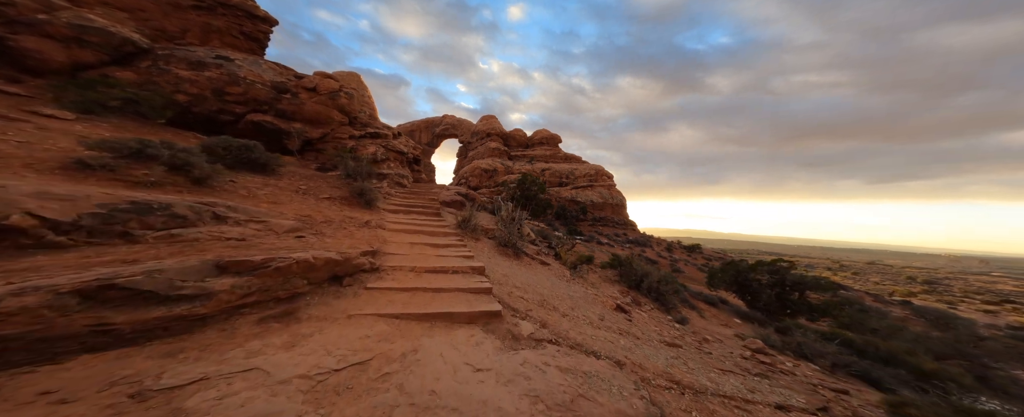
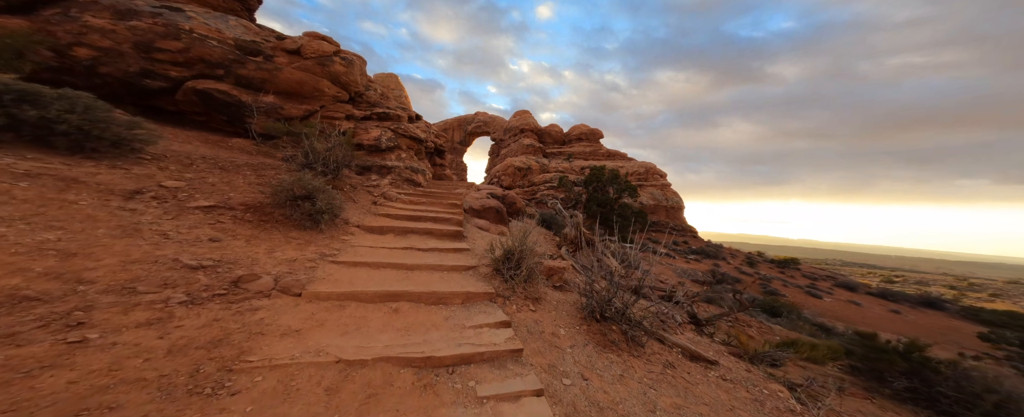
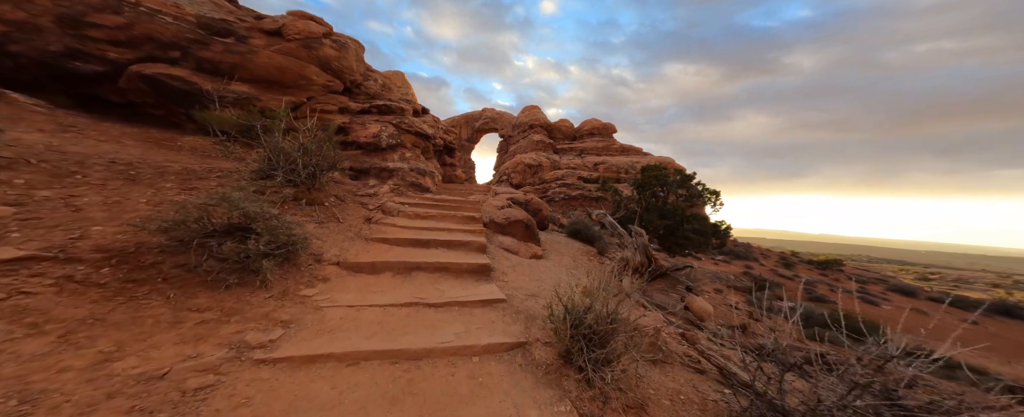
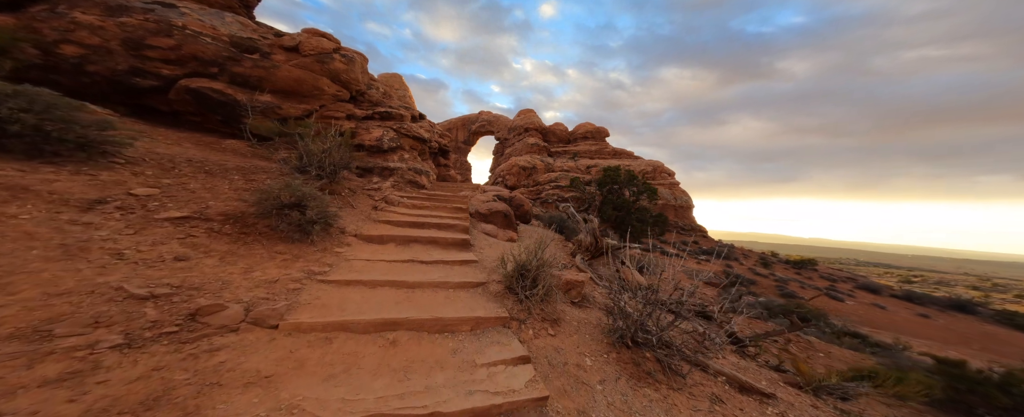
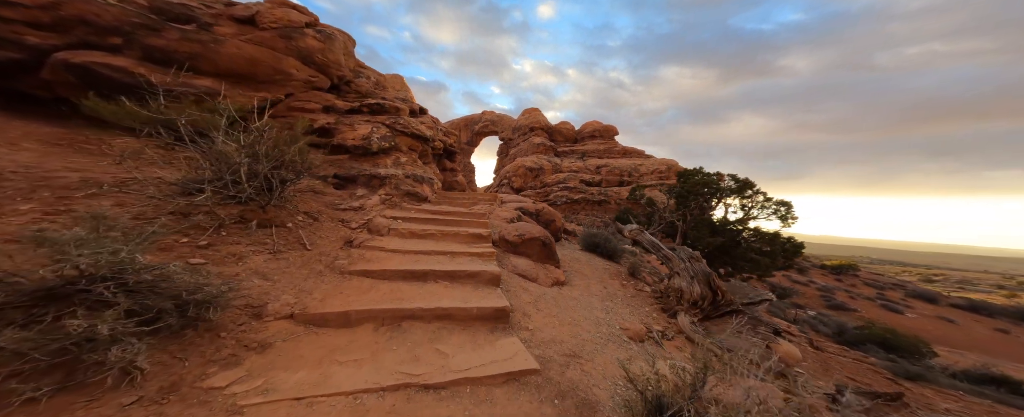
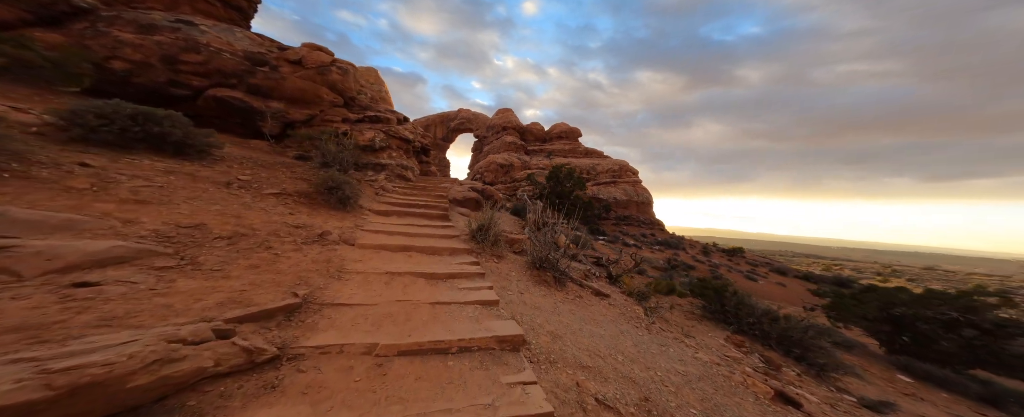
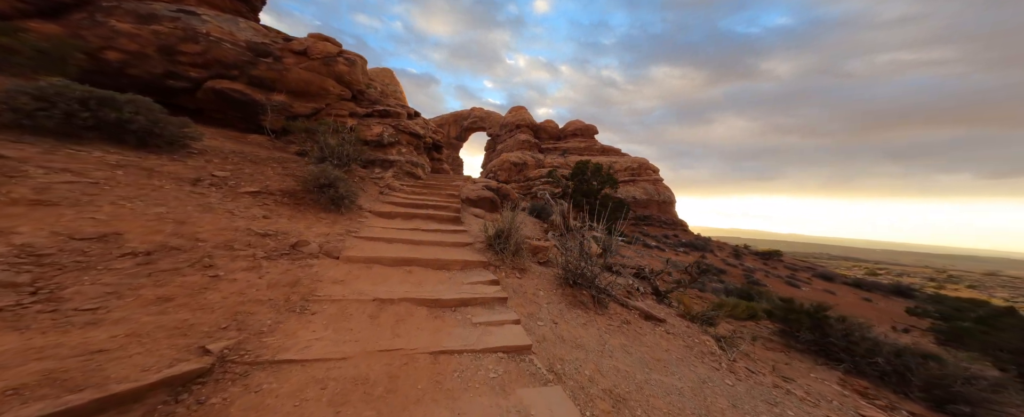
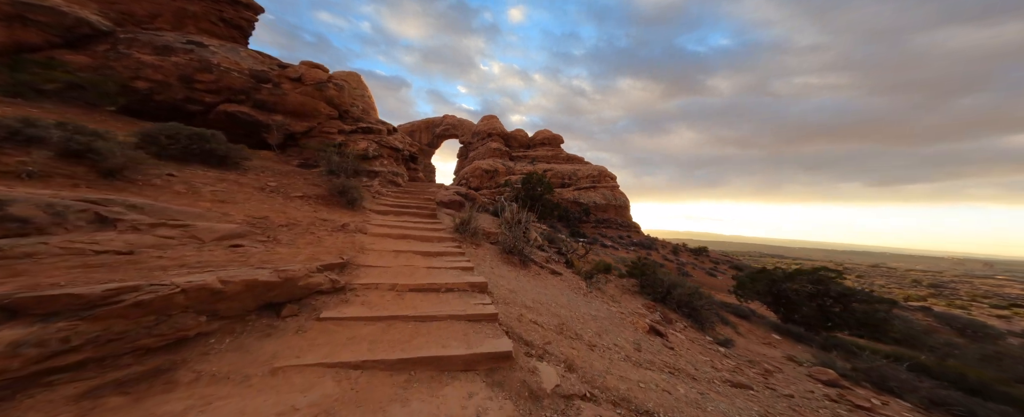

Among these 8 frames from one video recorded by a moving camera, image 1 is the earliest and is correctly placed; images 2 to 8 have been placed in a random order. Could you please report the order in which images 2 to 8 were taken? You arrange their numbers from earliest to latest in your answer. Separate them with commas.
8, 6, 7, 2, 4, 3, 5
